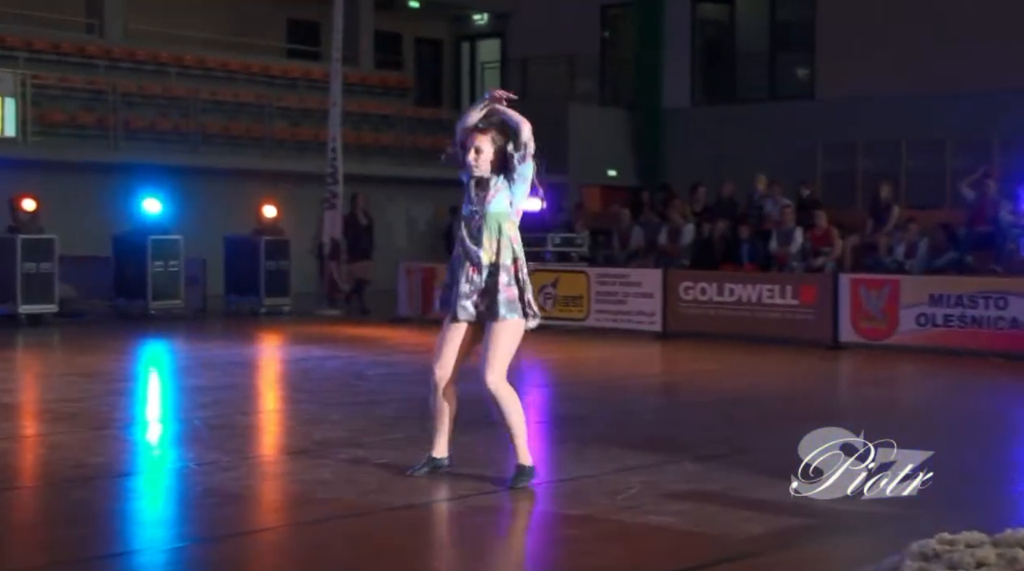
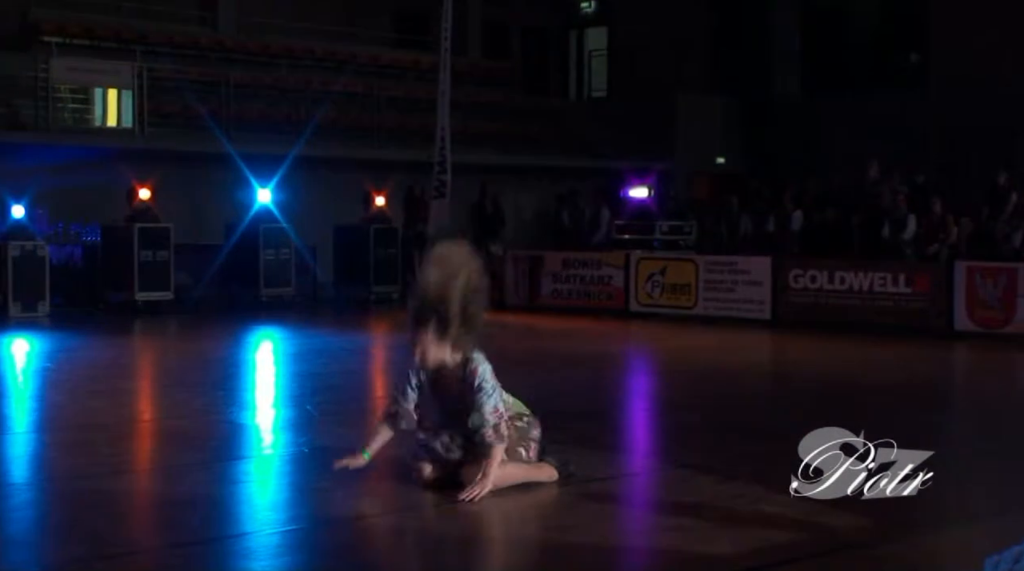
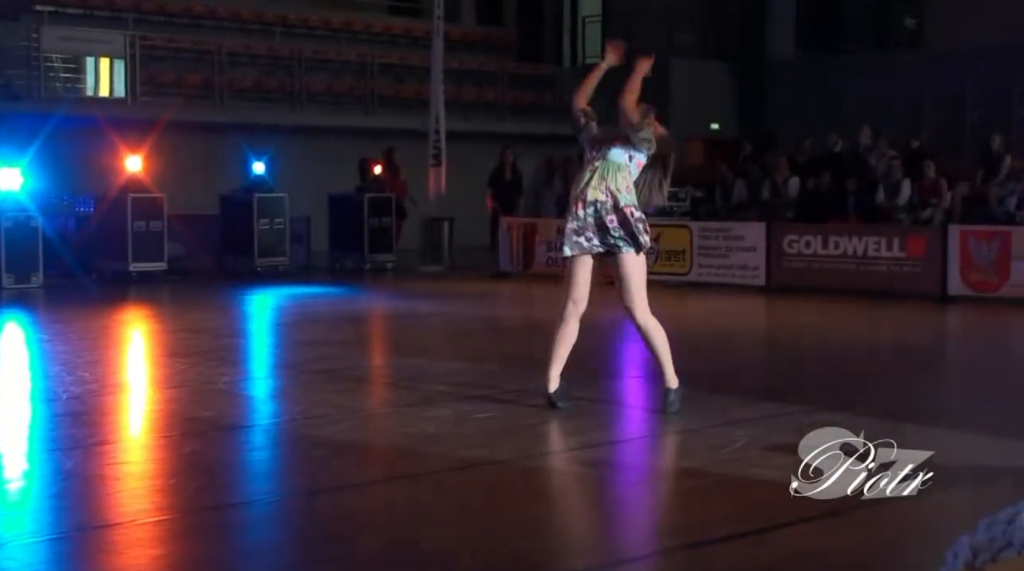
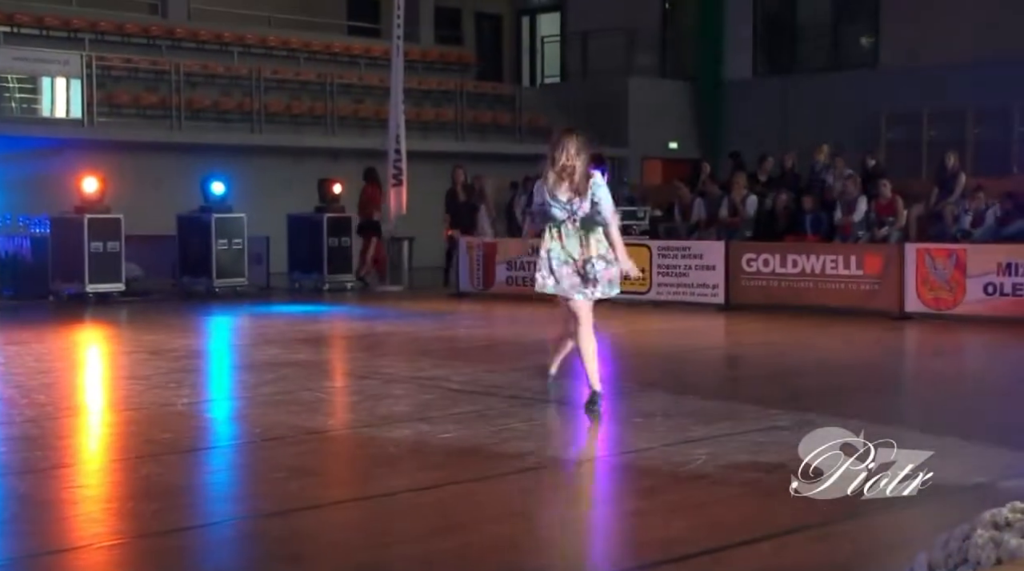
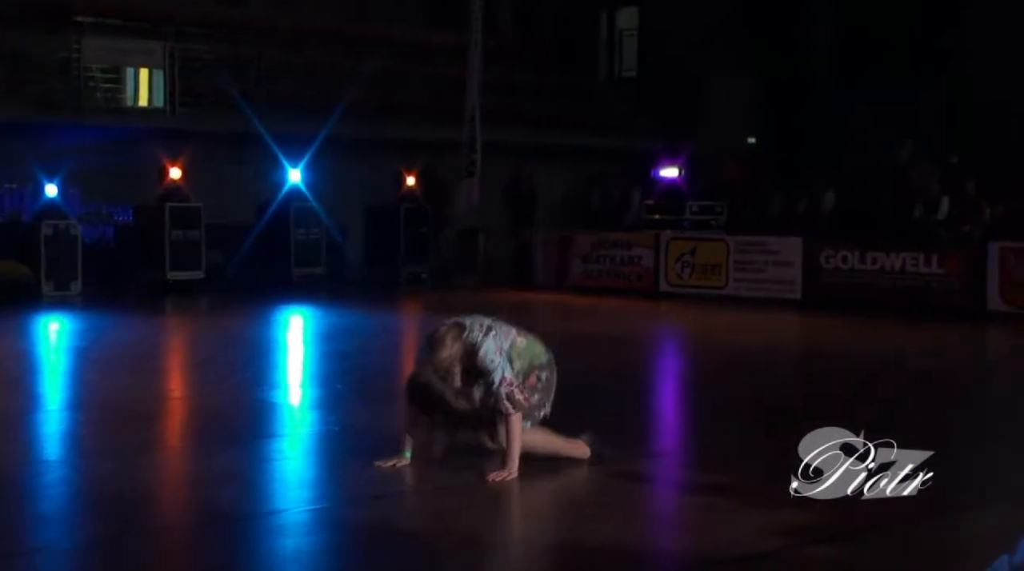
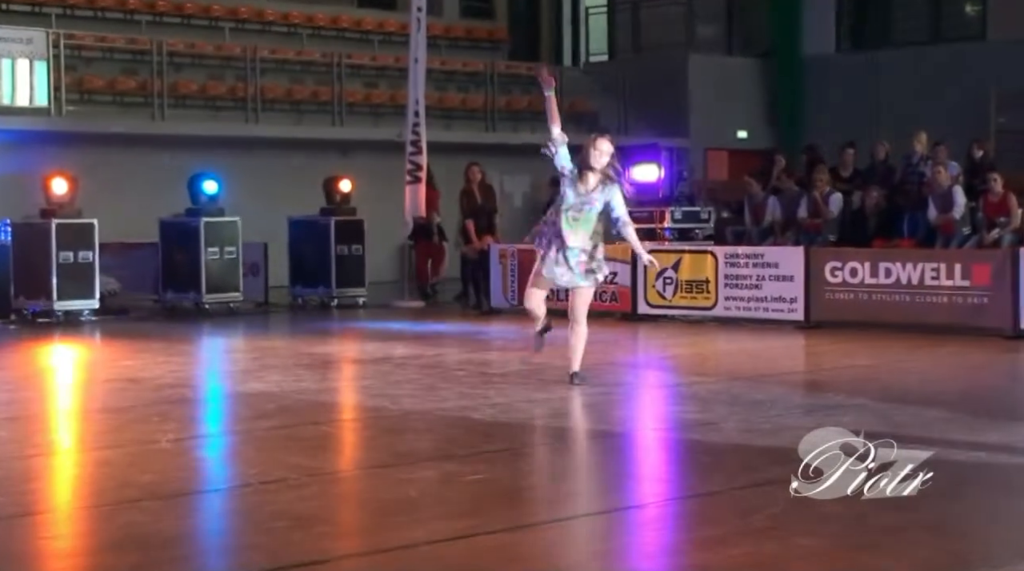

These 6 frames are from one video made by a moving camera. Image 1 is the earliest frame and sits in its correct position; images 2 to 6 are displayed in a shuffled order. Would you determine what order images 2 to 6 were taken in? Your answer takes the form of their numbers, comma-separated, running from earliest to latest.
2, 5, 3, 4, 6
